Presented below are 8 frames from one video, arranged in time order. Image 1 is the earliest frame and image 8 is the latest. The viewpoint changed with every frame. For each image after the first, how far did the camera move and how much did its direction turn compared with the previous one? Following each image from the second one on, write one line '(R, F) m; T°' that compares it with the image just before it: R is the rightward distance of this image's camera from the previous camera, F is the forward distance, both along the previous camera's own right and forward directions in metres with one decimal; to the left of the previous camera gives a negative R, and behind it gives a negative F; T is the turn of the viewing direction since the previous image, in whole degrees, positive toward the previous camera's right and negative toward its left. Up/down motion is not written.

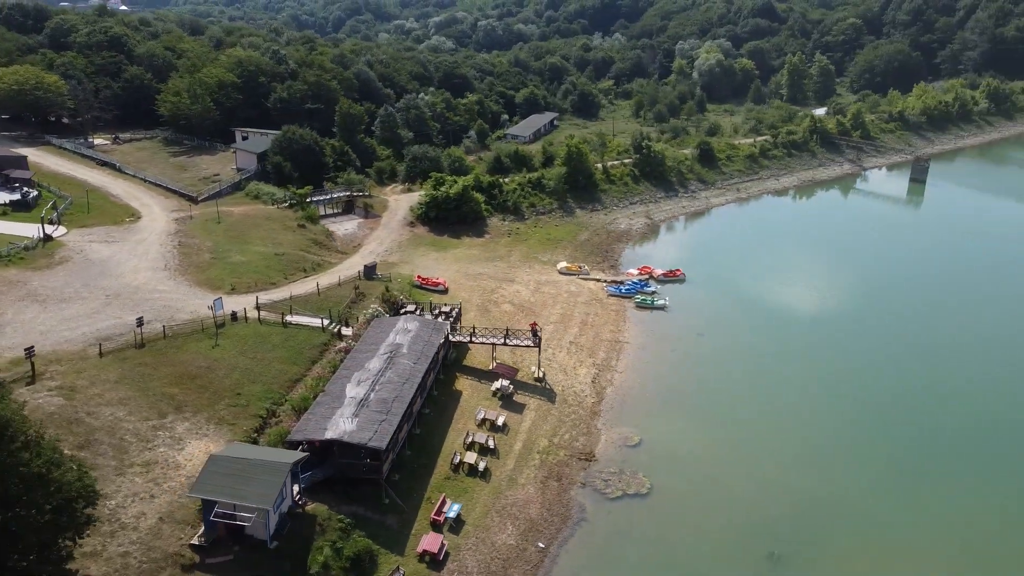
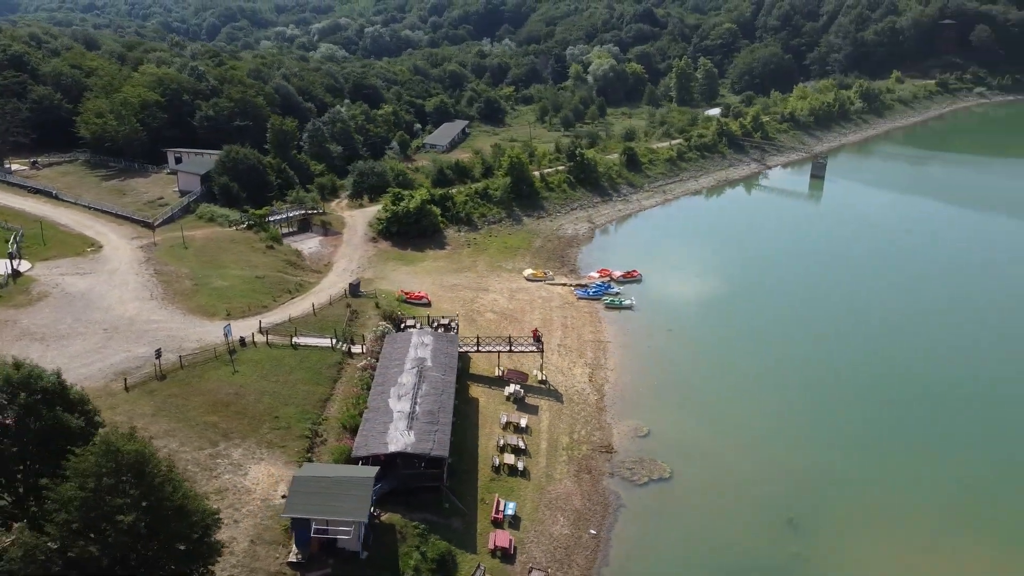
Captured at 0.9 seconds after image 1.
(-4.3, -1.5) m; +8°
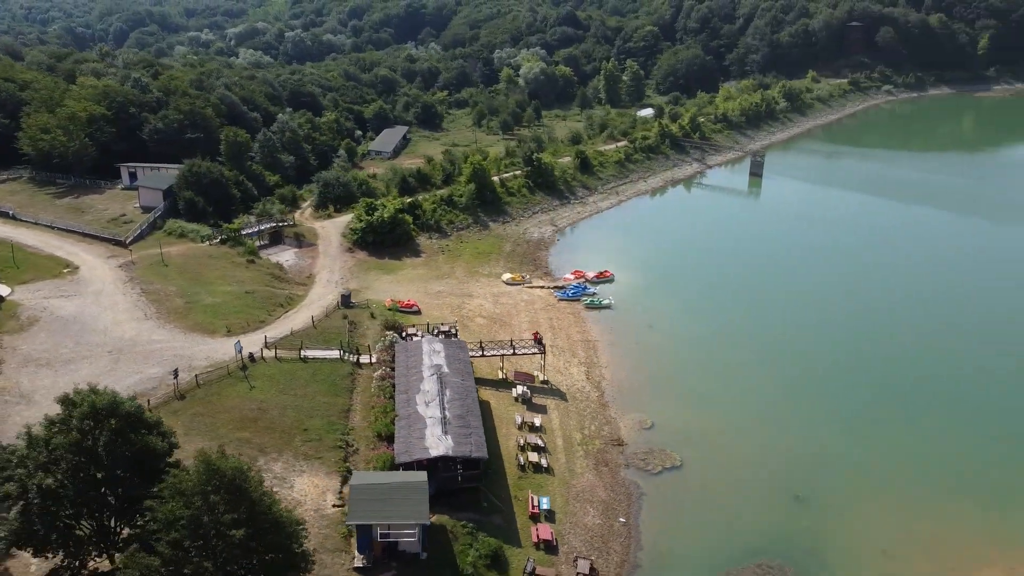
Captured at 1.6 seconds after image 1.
(-3.1, -1.0) m; +6°
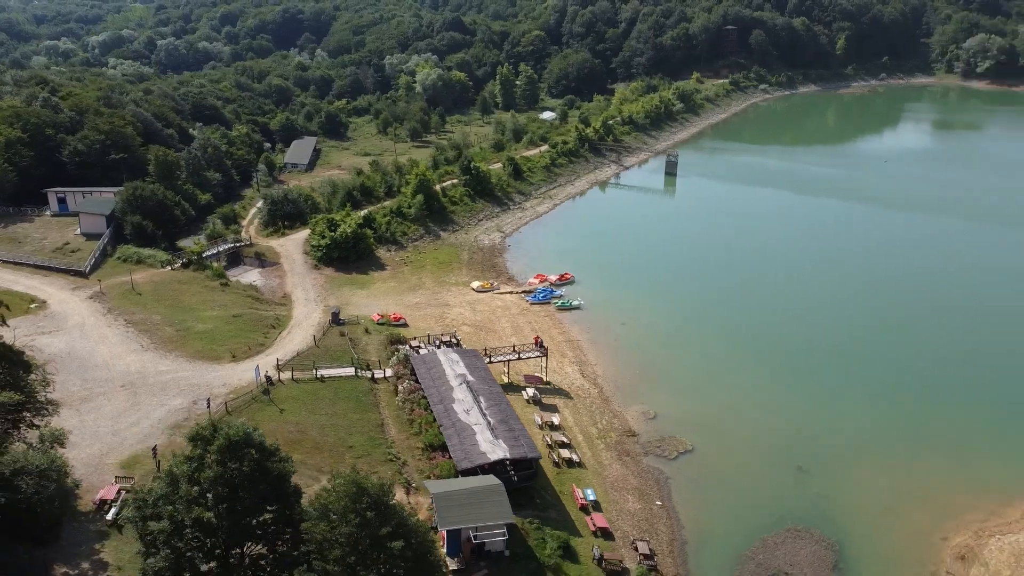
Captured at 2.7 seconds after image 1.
(-4.9, -1.2) m; +9°
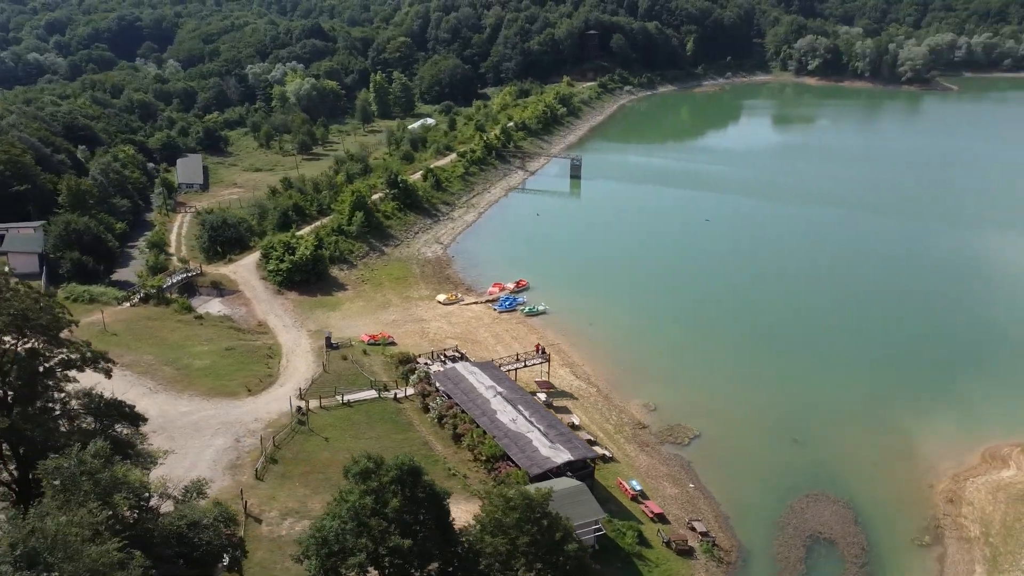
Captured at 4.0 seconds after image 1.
(-6.3, -1.0) m; +11°
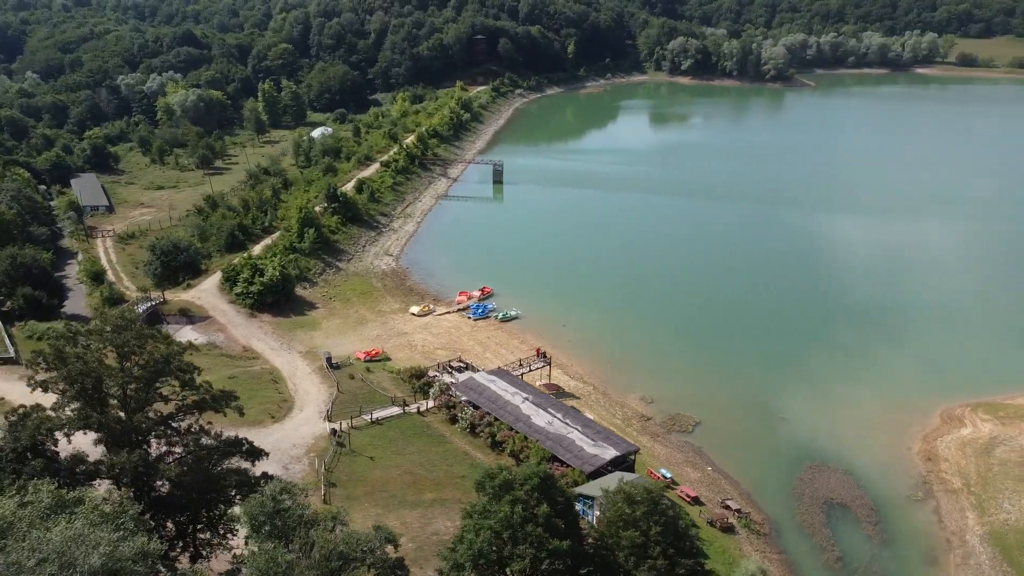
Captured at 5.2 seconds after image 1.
(-5.7, -0.8) m; +9°
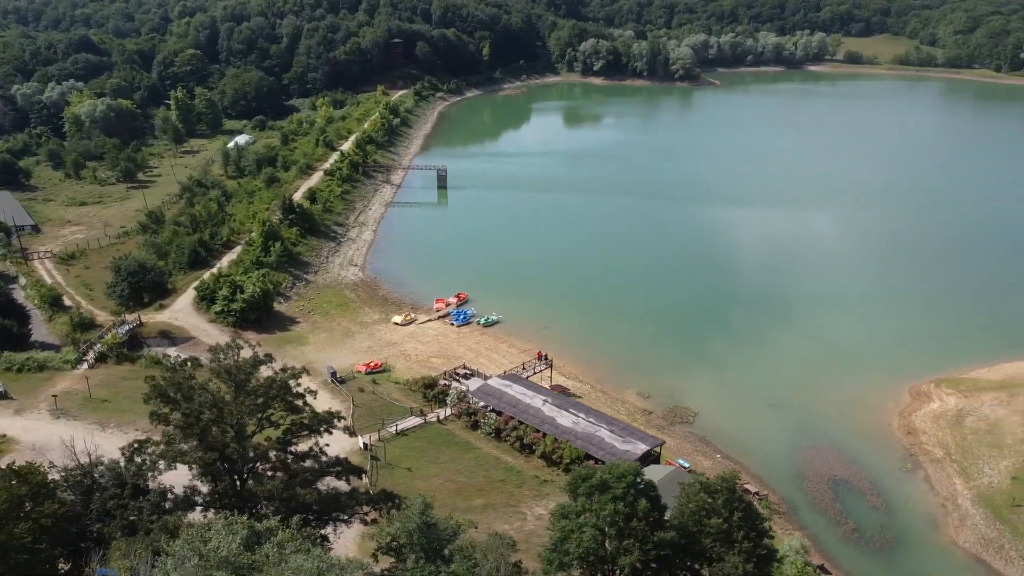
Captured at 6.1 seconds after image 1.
(-4.4, -0.6) m; +7°
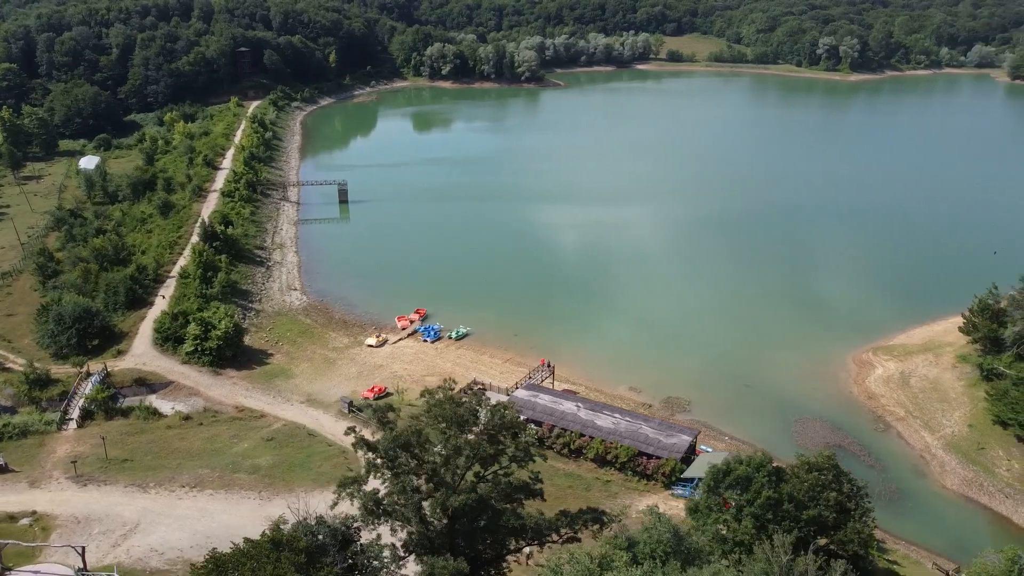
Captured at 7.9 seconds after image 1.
(-8.1, -0.2) m; +13°
